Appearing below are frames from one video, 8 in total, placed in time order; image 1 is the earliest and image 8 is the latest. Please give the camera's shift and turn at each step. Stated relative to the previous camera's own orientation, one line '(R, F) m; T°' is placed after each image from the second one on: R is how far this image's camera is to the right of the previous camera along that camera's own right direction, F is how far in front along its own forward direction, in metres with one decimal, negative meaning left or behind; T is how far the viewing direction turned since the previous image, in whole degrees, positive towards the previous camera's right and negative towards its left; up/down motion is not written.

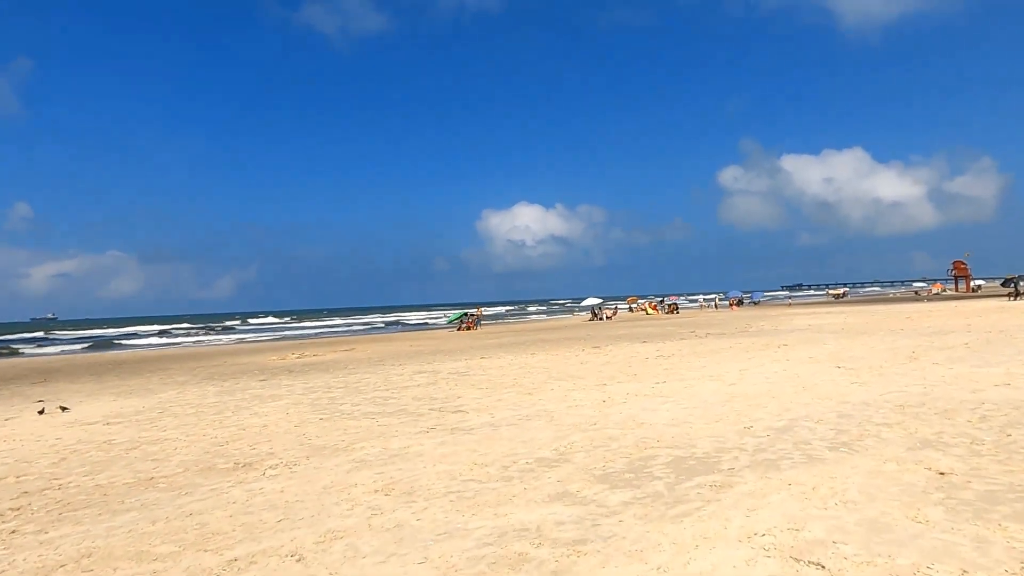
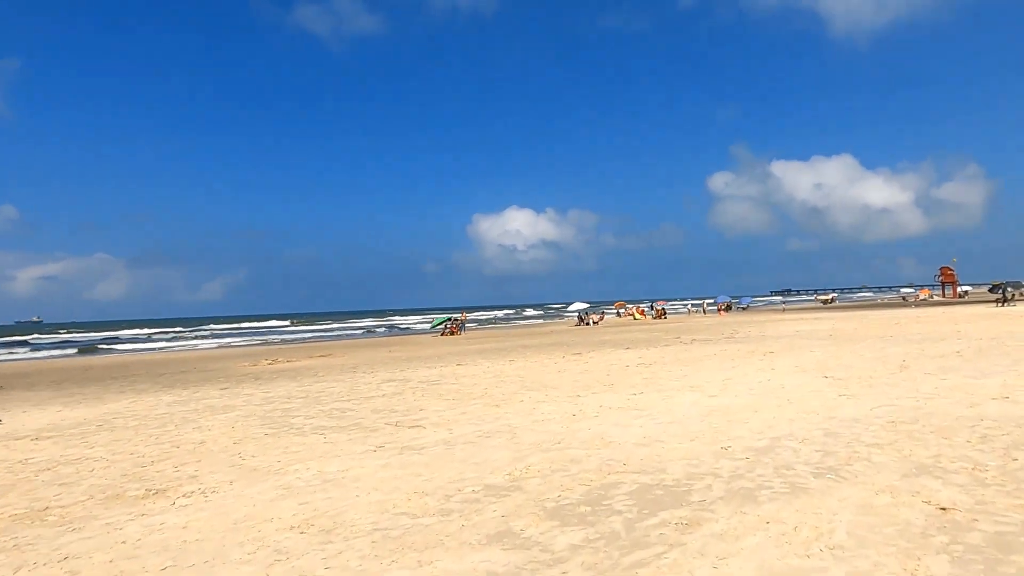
(+0.4, +0.7) m; +1°
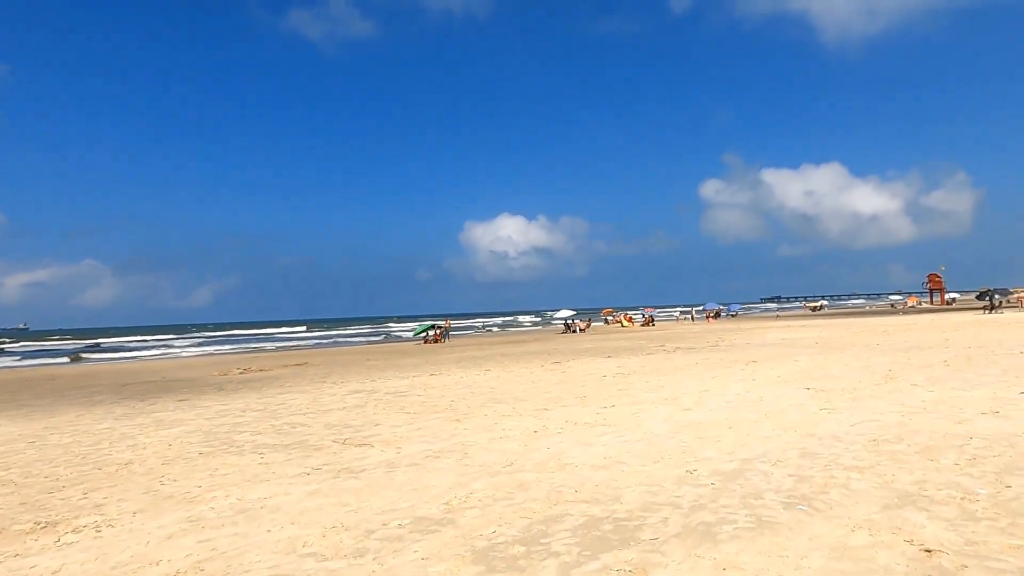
(+0.4, +0.6) m; +1°
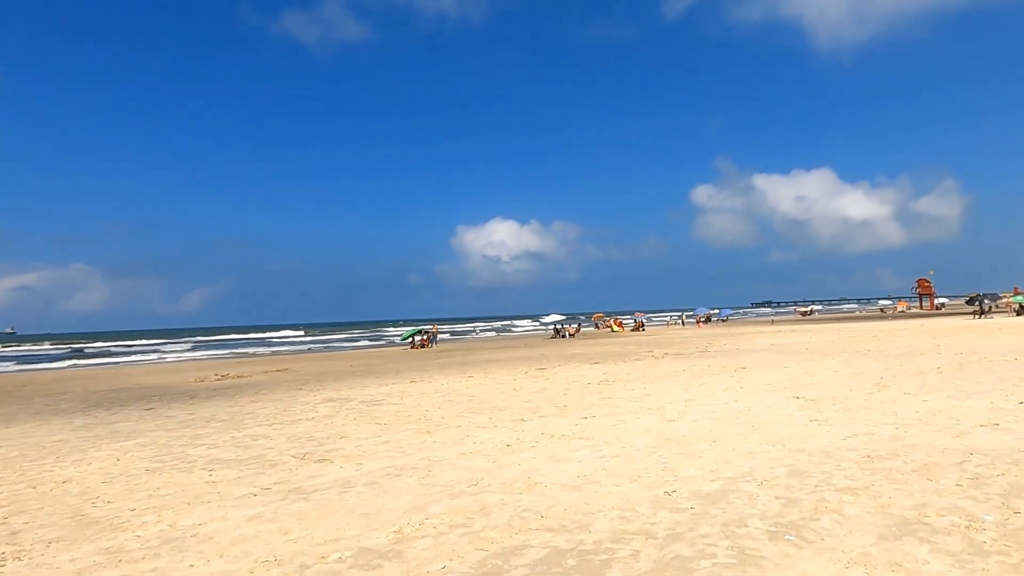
(+0.2, +0.5) m; +1°
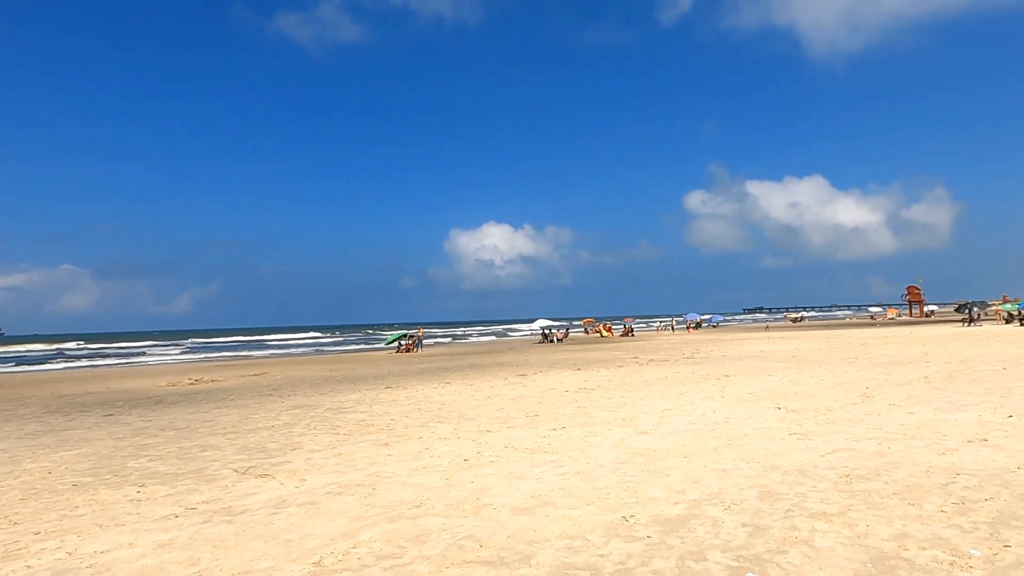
(+0.4, +0.5) m; +1°
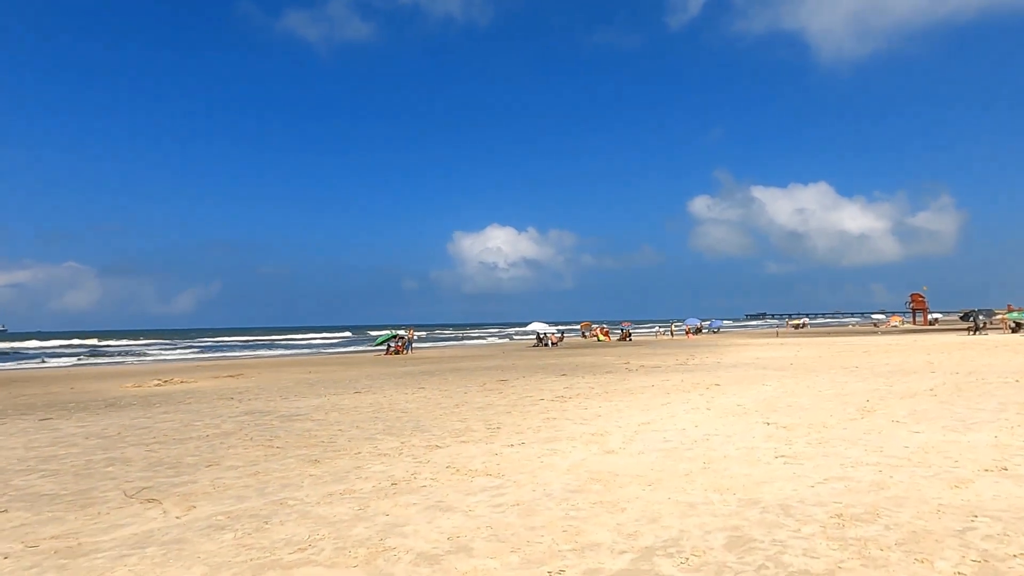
(+0.6, +1.1) m; 0°
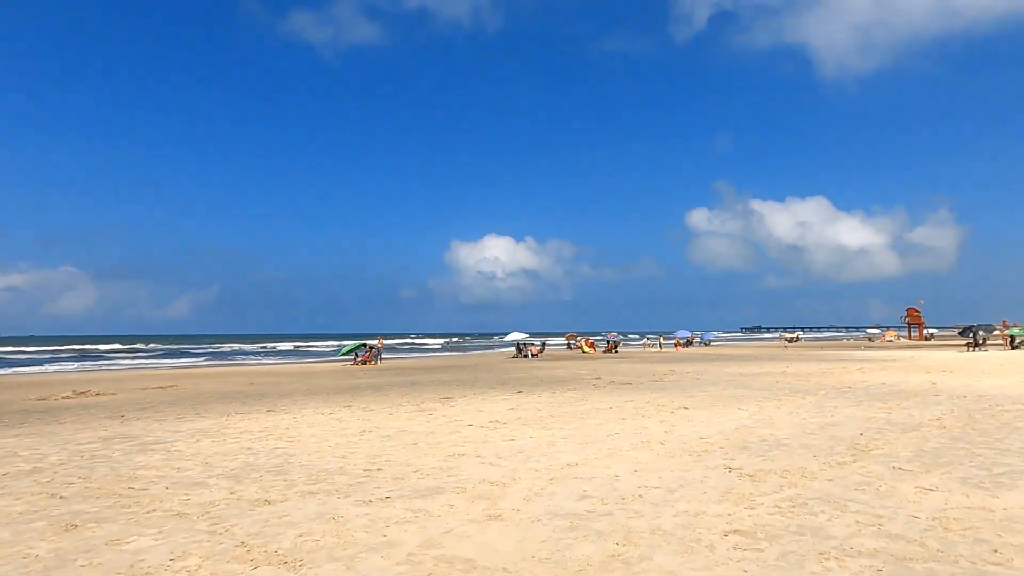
(+1.2, +2.2) m; 0°
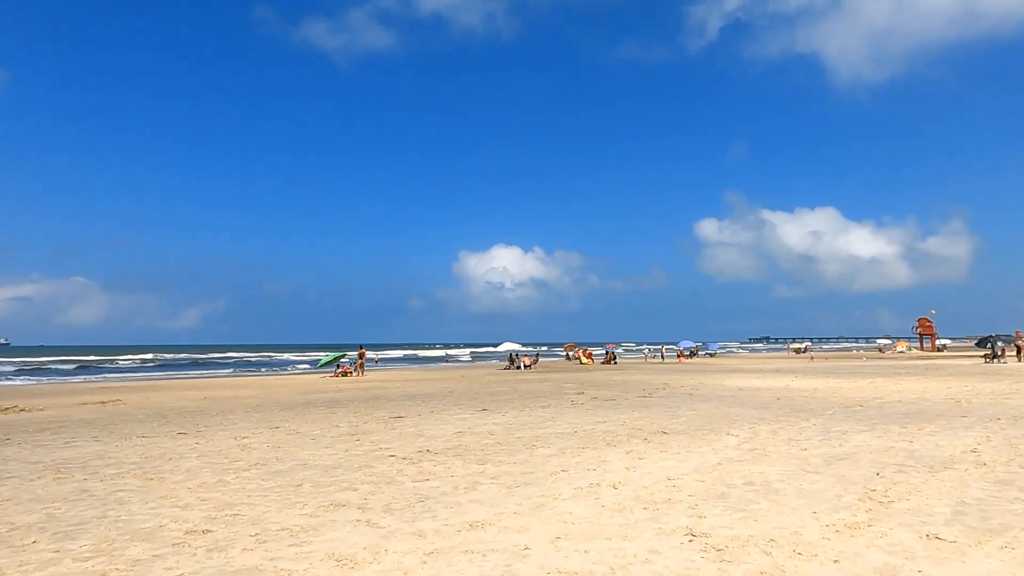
(+1.0, +2.1) m; -1°
